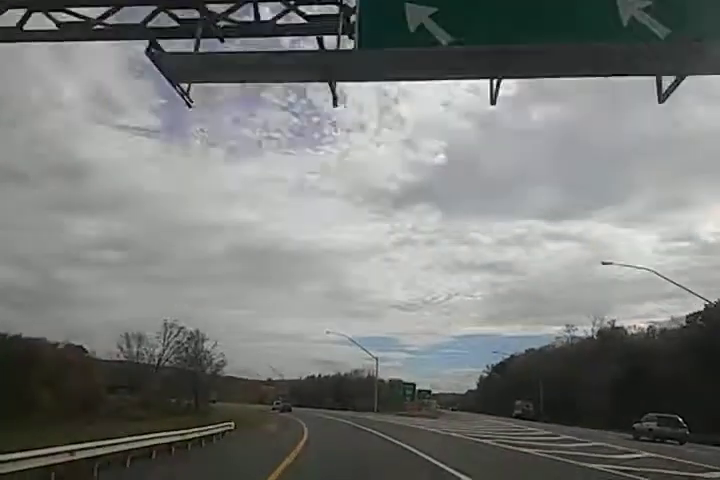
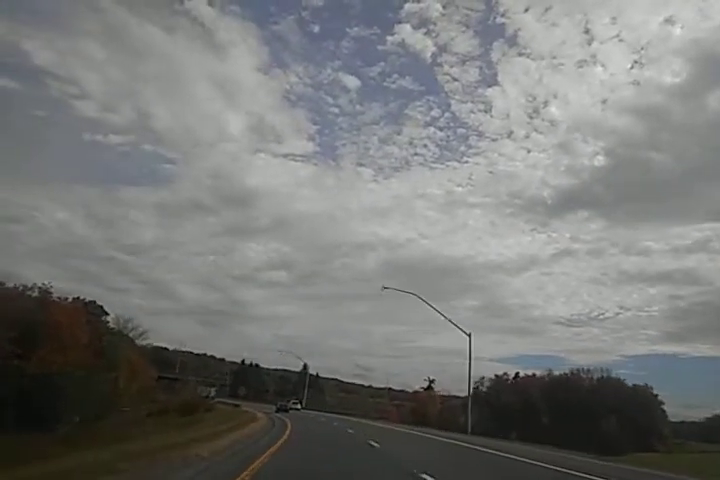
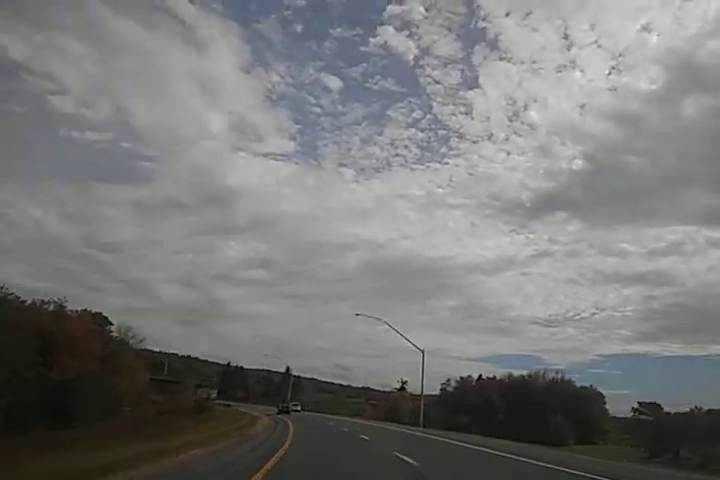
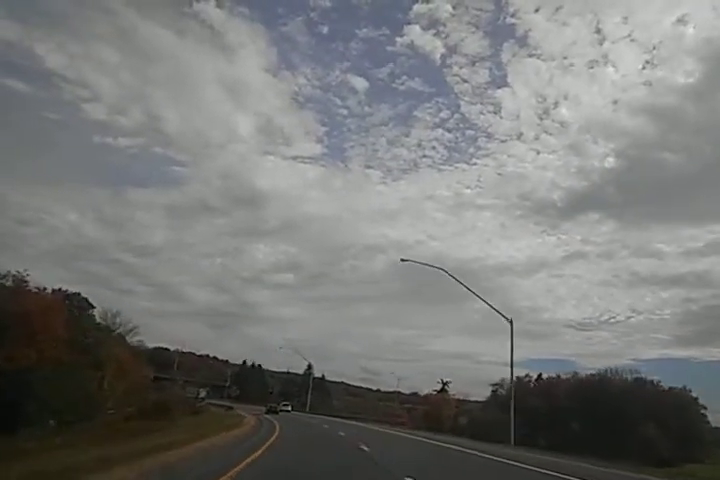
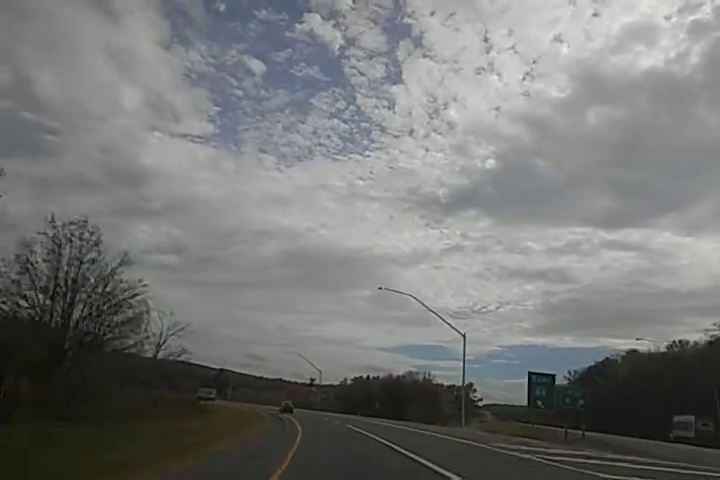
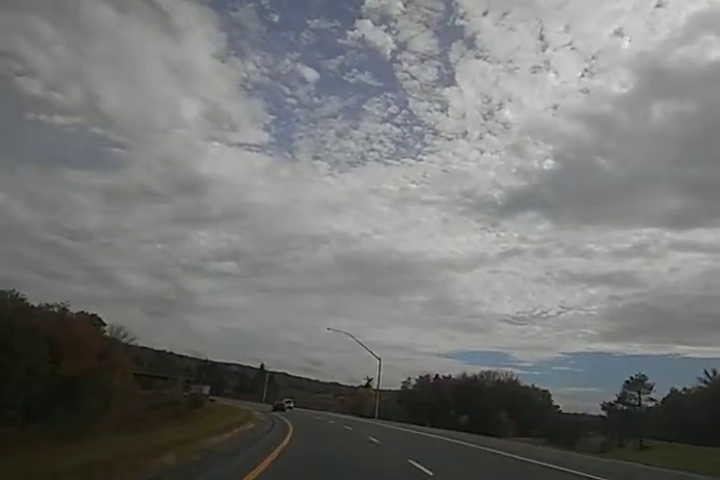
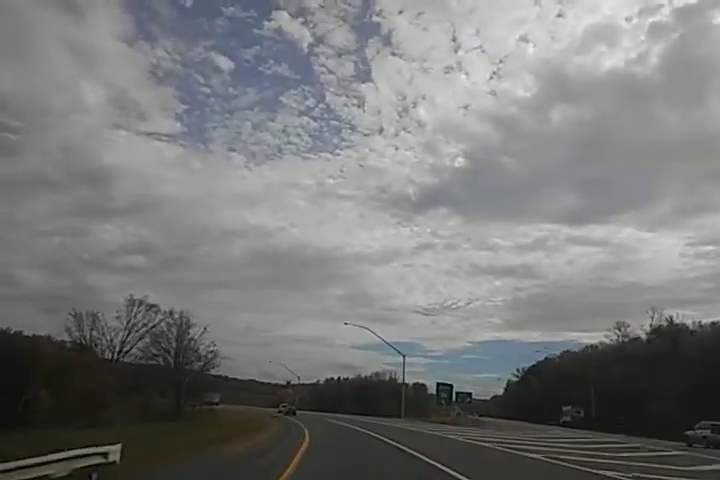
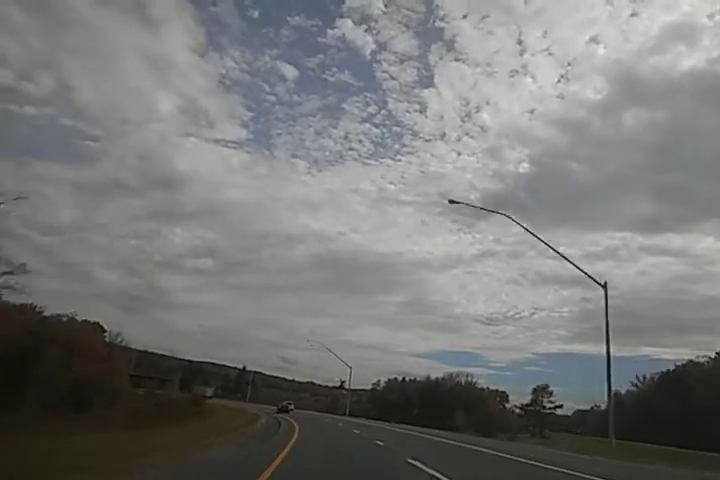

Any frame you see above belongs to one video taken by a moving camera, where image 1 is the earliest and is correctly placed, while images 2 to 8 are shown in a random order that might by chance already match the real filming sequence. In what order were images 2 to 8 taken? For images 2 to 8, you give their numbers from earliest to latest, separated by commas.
7, 5, 8, 6, 3, 2, 4
